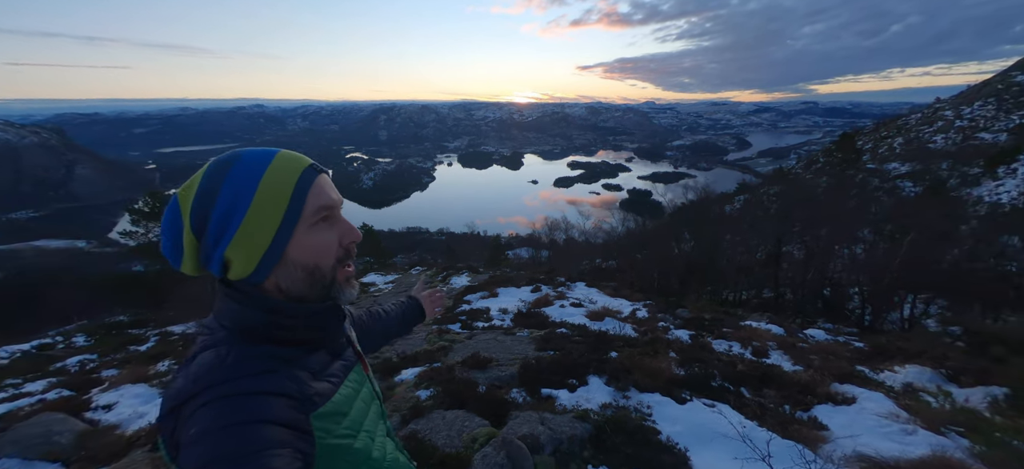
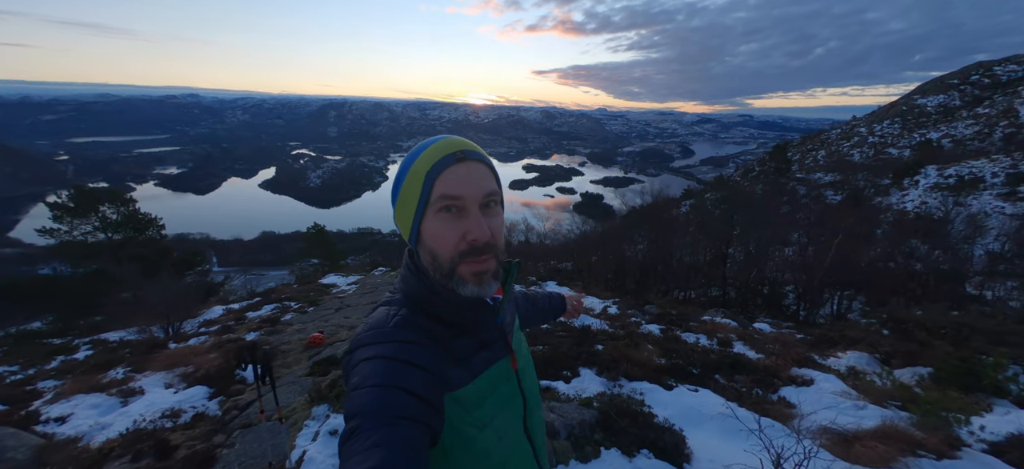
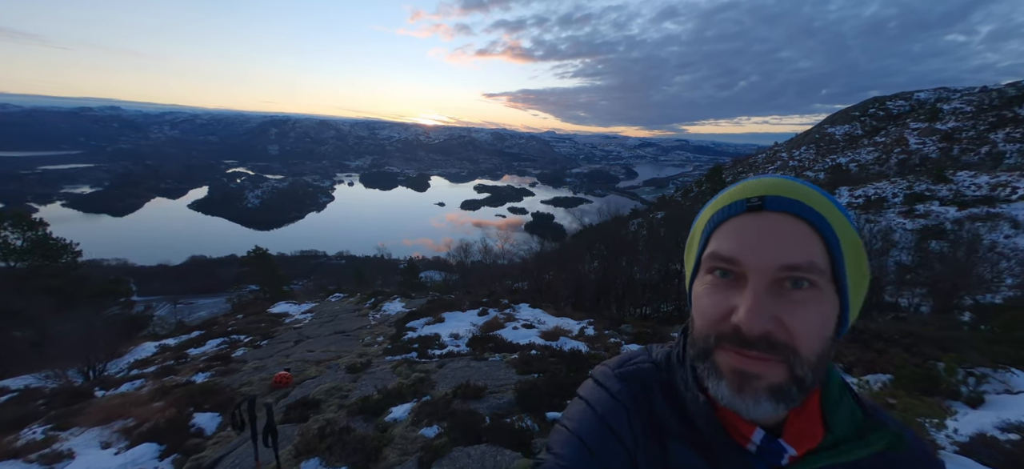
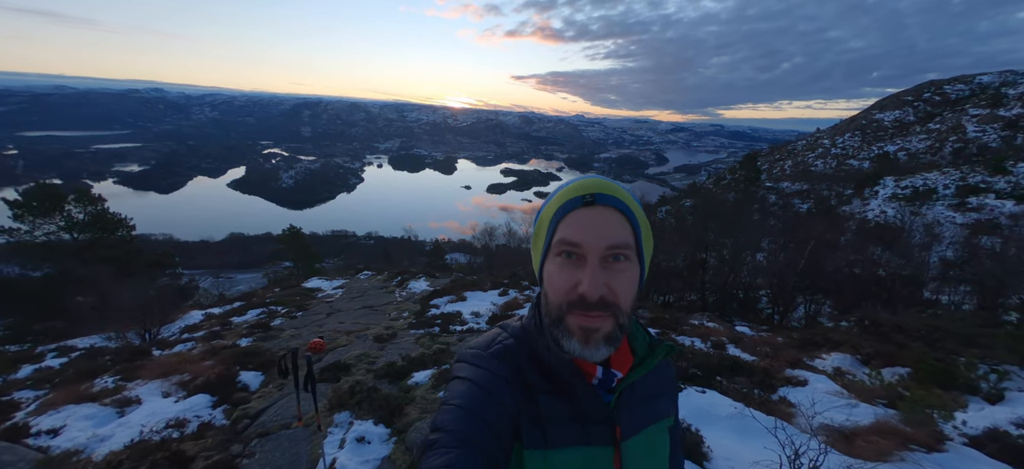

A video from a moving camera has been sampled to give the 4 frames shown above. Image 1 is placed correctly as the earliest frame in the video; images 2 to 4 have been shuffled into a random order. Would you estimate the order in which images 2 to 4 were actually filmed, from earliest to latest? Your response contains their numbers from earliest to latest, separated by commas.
2, 4, 3
